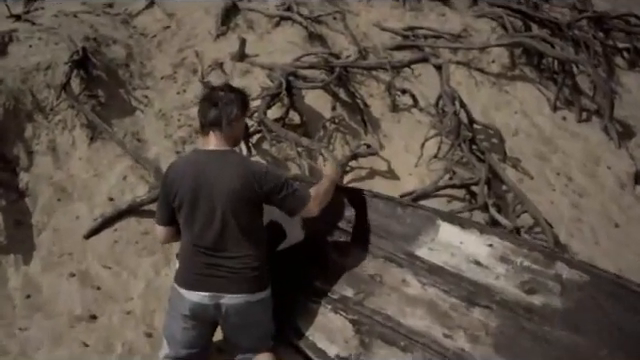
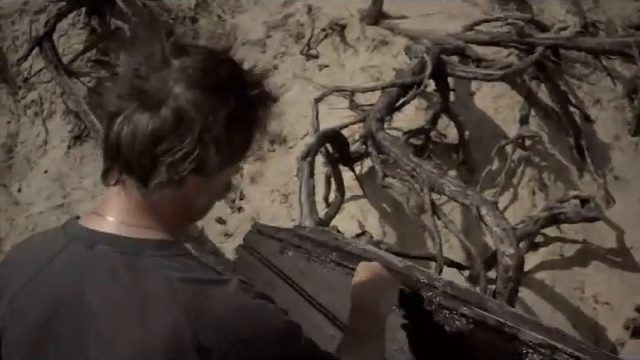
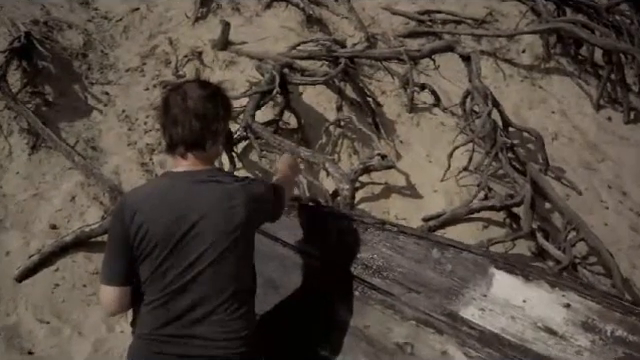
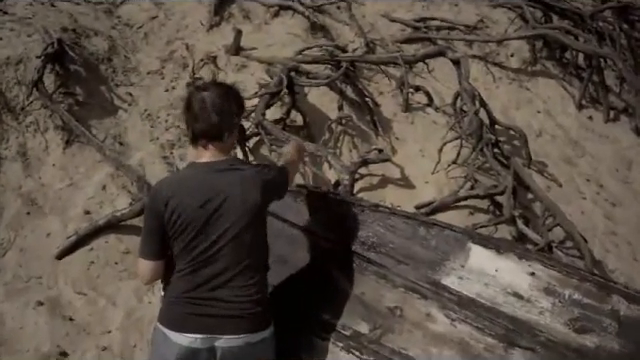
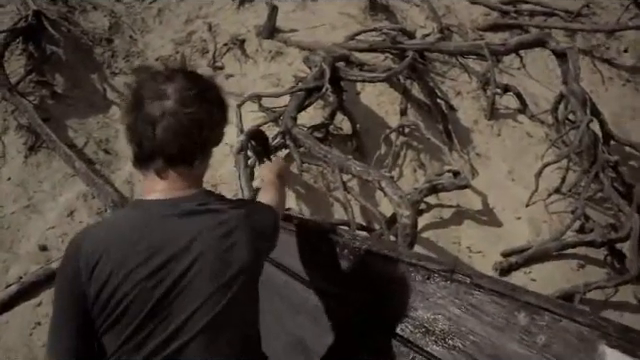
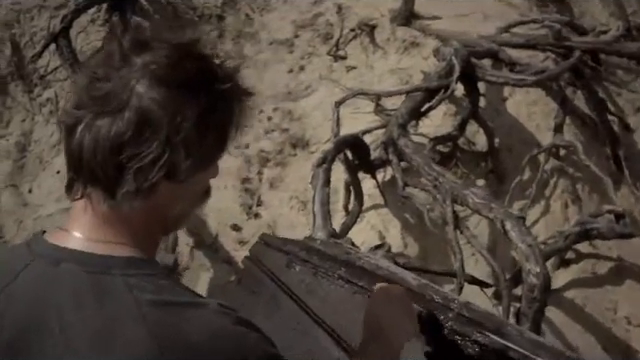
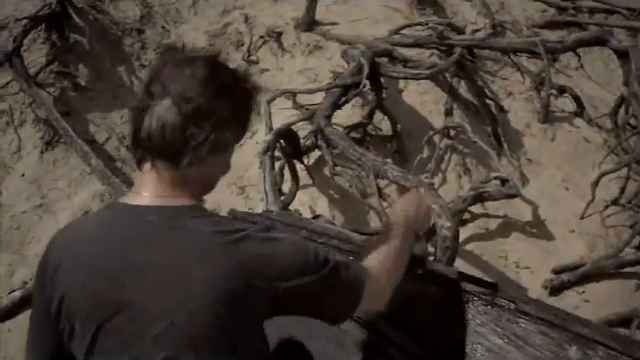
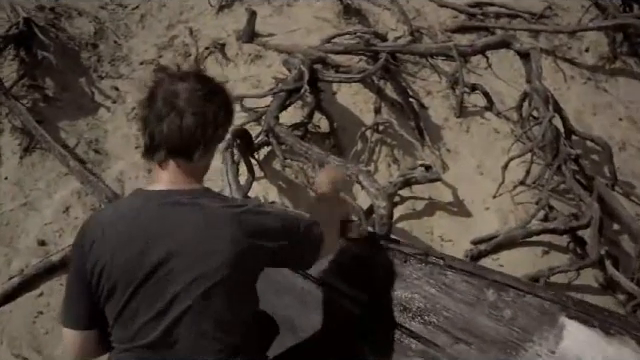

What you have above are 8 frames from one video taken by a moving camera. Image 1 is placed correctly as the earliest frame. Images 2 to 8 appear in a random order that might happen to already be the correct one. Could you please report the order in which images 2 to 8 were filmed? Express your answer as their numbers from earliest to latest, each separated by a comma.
4, 3, 8, 5, 7, 2, 6
